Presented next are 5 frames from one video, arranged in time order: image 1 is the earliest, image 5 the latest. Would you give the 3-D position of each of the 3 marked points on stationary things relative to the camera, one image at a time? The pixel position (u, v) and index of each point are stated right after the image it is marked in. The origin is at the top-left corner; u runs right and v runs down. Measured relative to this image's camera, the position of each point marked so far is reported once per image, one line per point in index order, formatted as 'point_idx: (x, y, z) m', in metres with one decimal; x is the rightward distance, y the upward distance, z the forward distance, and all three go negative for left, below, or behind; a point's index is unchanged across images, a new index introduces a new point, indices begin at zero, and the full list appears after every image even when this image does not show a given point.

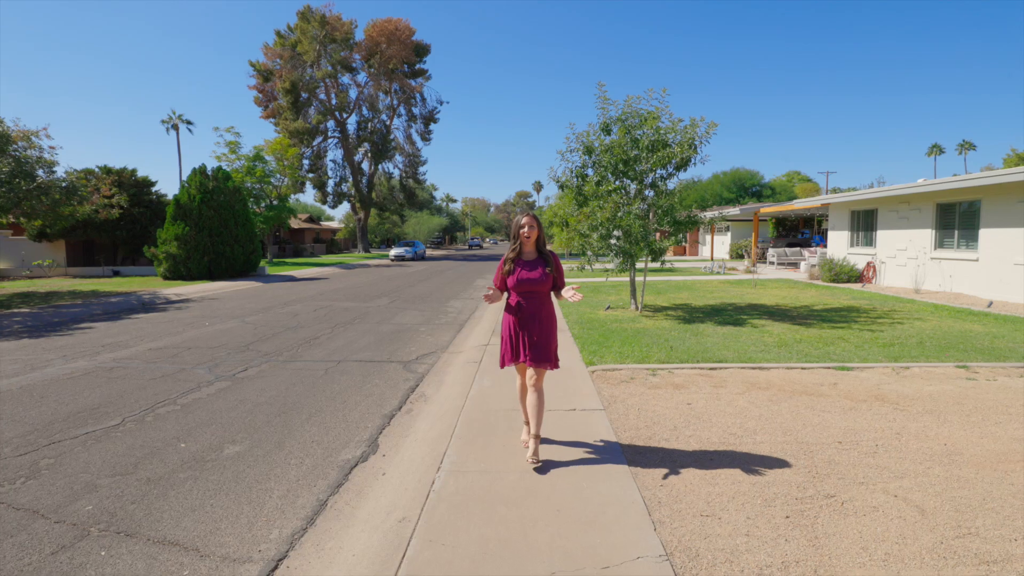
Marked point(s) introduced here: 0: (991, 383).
0: (+5.1, -1.0, +6.2) m
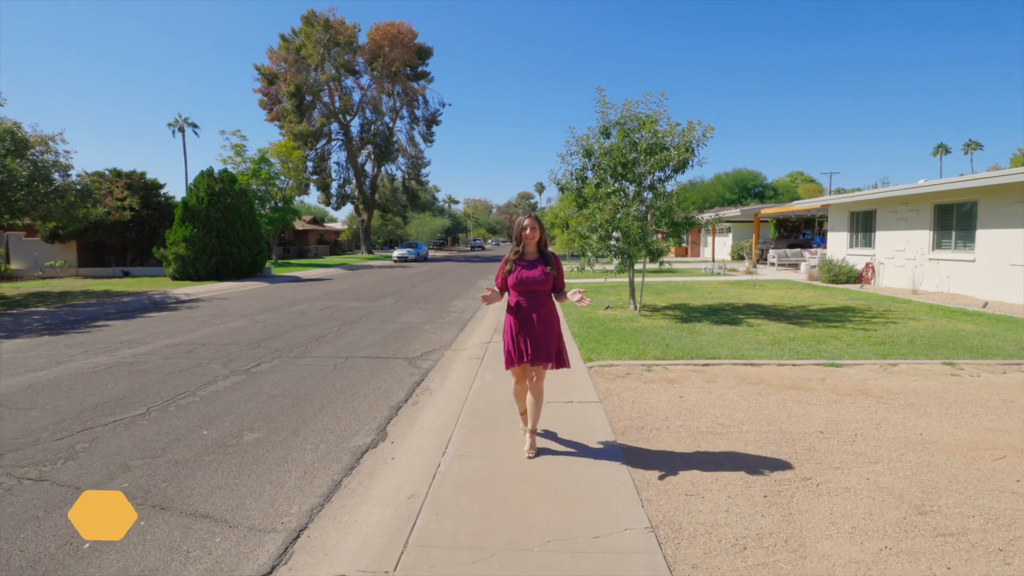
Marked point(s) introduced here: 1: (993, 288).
0: (+5.1, -1.0, +6.5) m
1: (+11.1, 0.0, +13.4) m
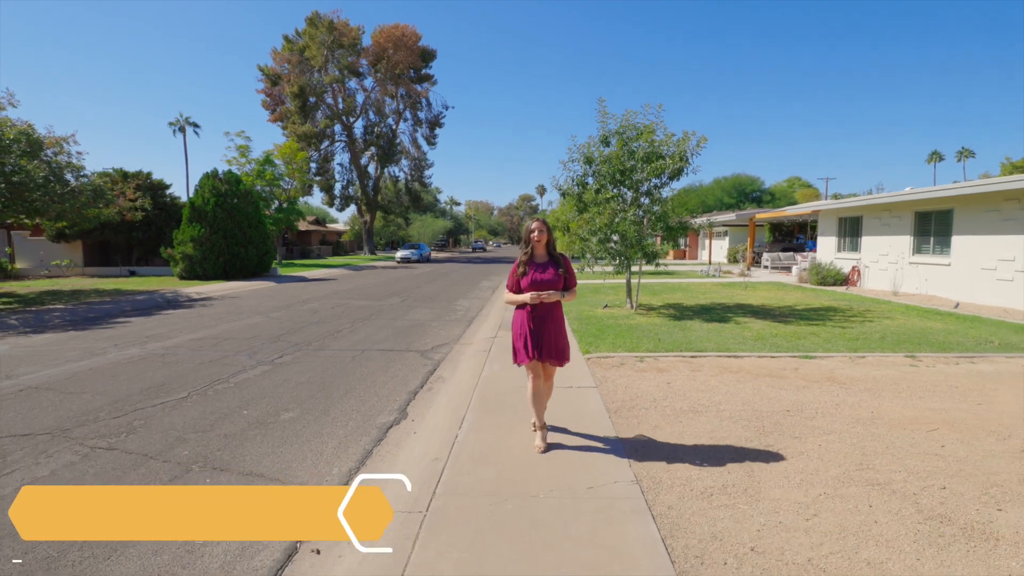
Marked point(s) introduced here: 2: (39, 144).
0: (+5.2, -1.0, +7.2) m
1: (+11.1, 0.0, +14.1) m
2: (-14.0, +4.3, +17.3) m
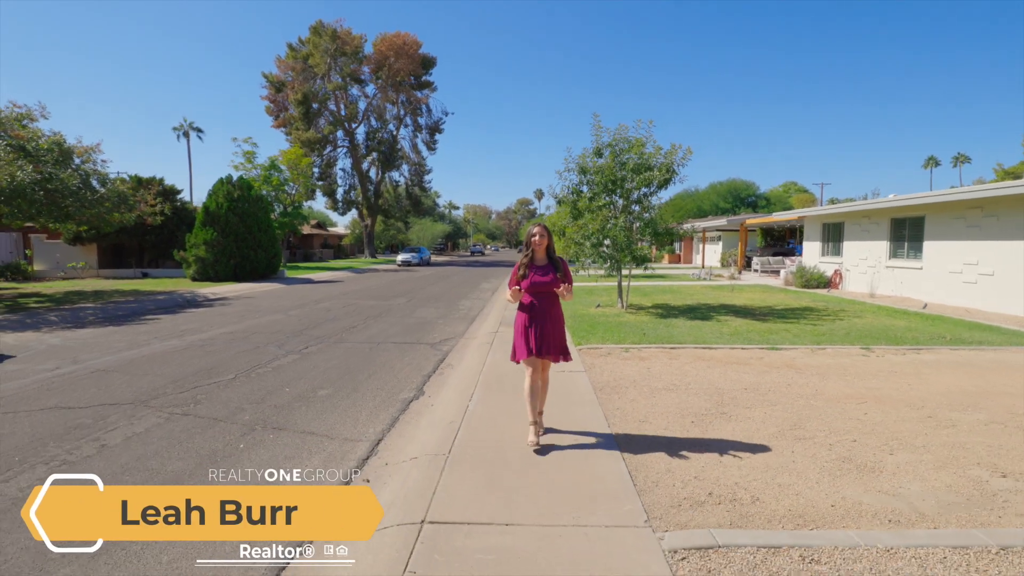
0: (+5.2, -1.0, +8.2) m
1: (+11.1, -0.1, +15.2) m
2: (-14.0, +4.3, +18.3) m
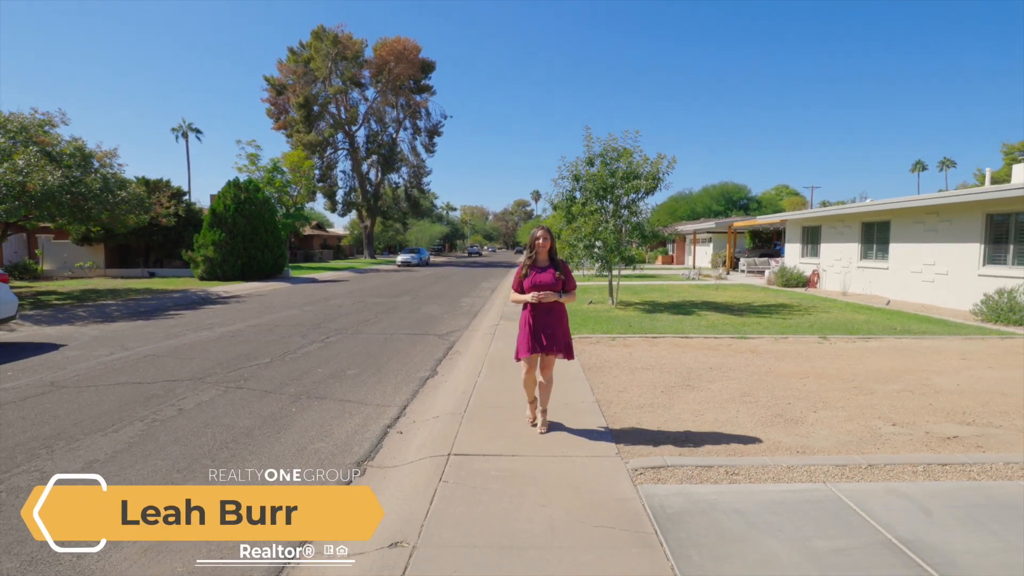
0: (+5.2, -0.9, +9.5) m
1: (+11.1, -0.1, +16.5) m
2: (-14.1, +4.3, +19.4) m
